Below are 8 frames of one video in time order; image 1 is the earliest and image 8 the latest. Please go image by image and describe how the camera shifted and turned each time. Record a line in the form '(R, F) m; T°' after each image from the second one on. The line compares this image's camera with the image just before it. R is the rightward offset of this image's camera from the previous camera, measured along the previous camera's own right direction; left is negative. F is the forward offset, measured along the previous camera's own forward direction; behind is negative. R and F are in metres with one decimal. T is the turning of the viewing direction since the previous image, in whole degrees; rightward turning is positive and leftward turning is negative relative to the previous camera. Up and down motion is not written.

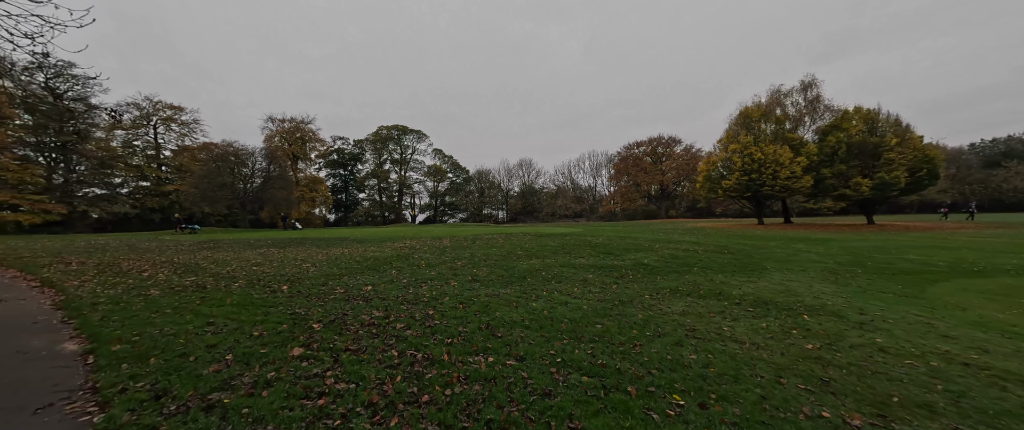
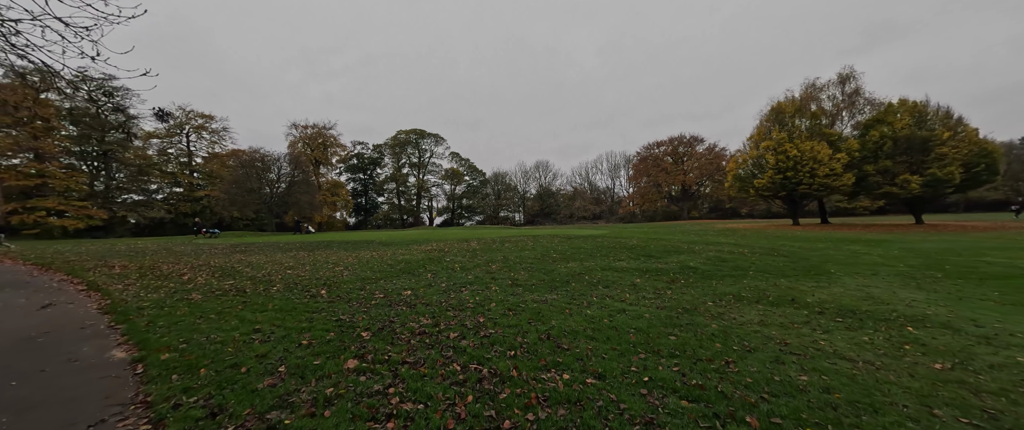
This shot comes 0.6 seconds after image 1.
(-0.8, +0.5) m; -3°
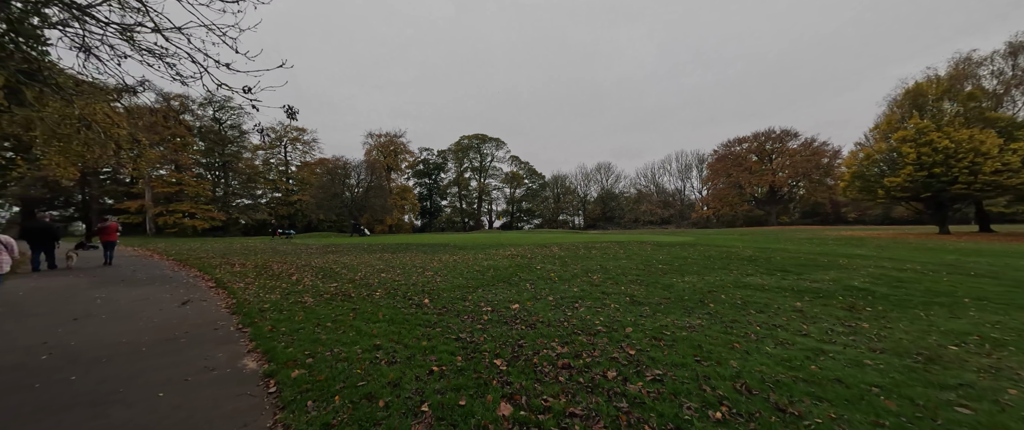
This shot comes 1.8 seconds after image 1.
(-1.6, +1.0) m; -10°
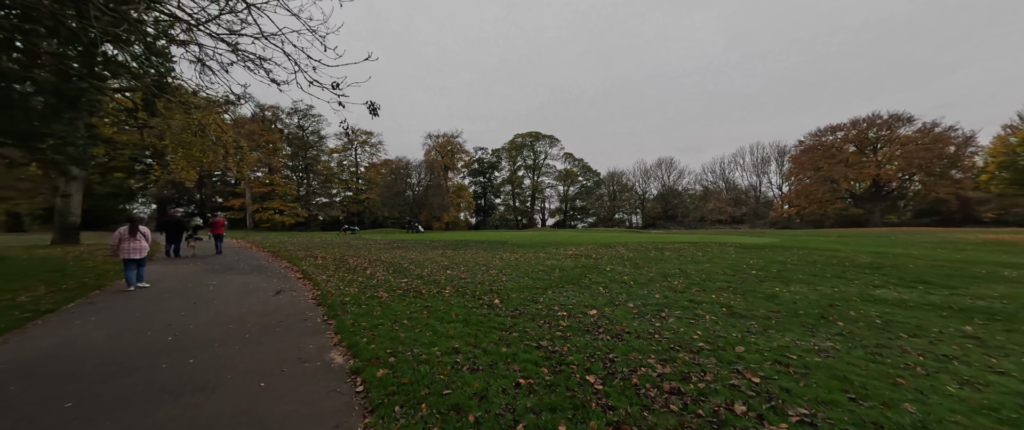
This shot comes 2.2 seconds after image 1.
(-0.6, +0.5) m; -9°
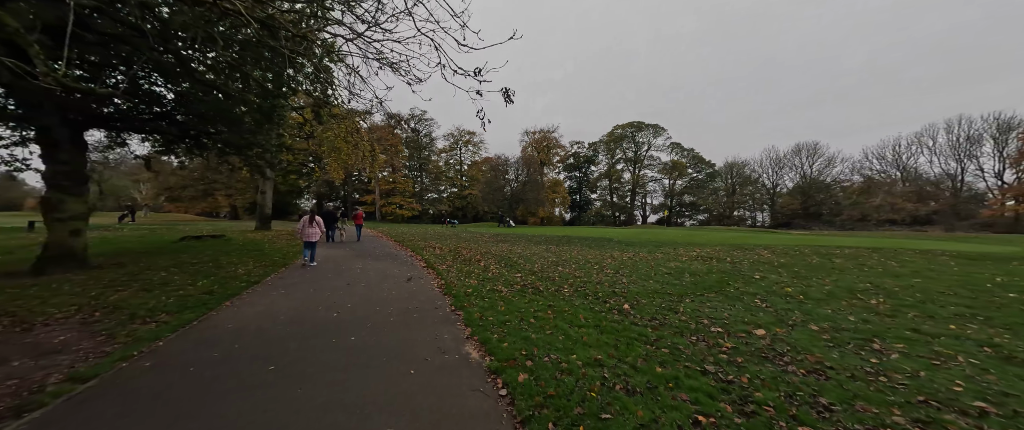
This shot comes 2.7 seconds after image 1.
(-0.9, +0.5) m; -16°
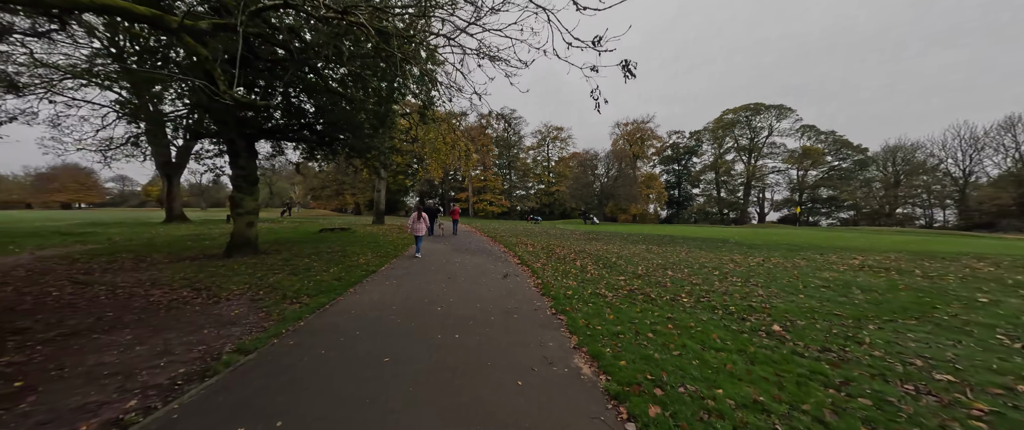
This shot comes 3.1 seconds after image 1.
(-0.4, +0.5) m; -15°
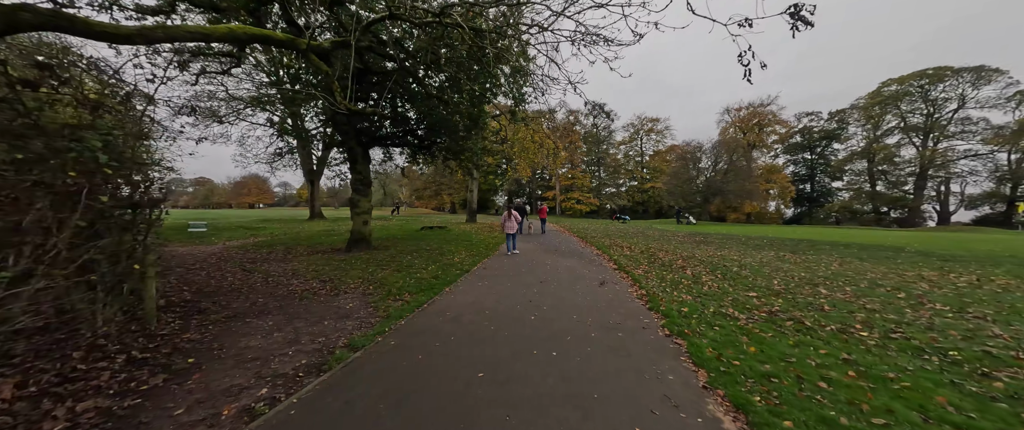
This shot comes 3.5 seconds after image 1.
(-0.3, +0.5) m; -16°
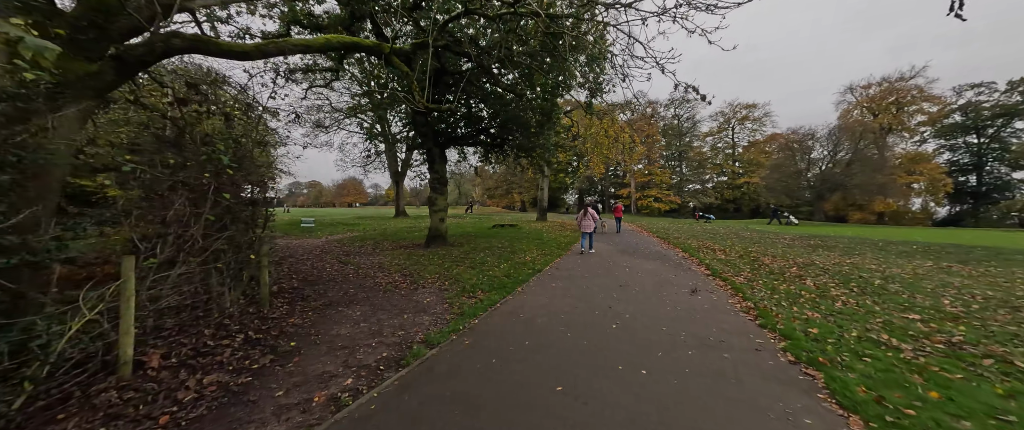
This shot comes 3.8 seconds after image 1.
(-0.1, +0.3) m; -13°
